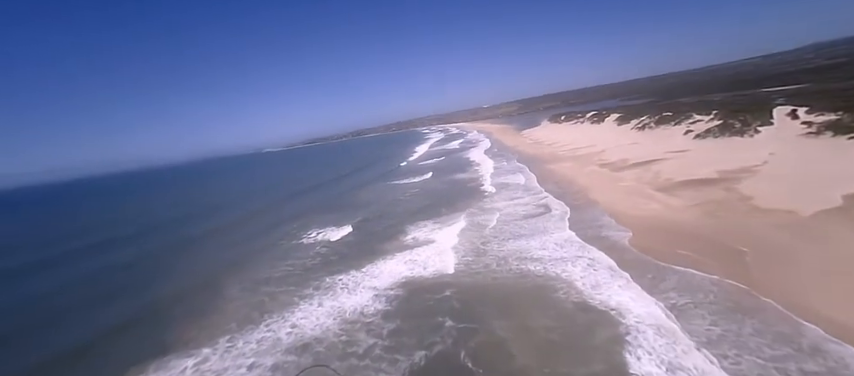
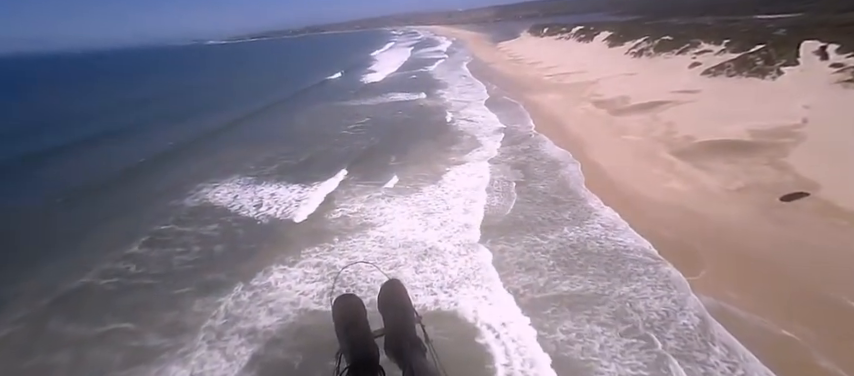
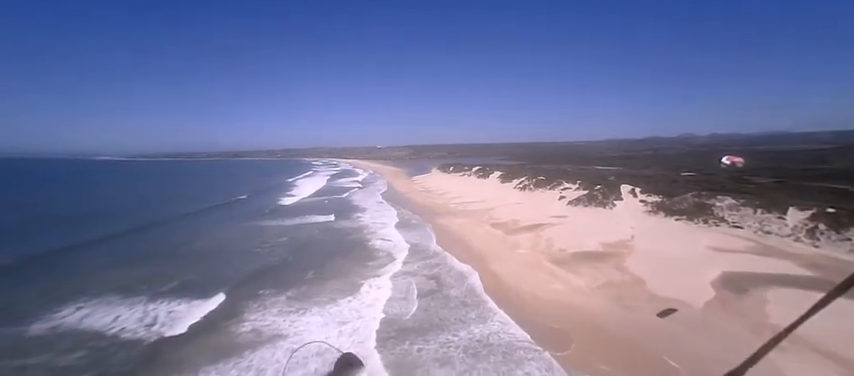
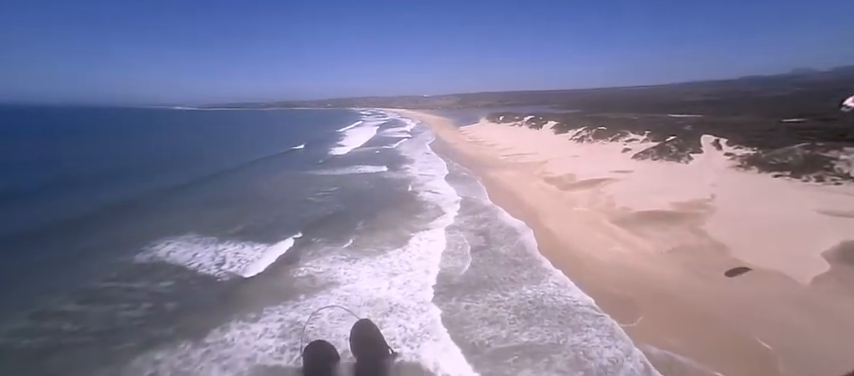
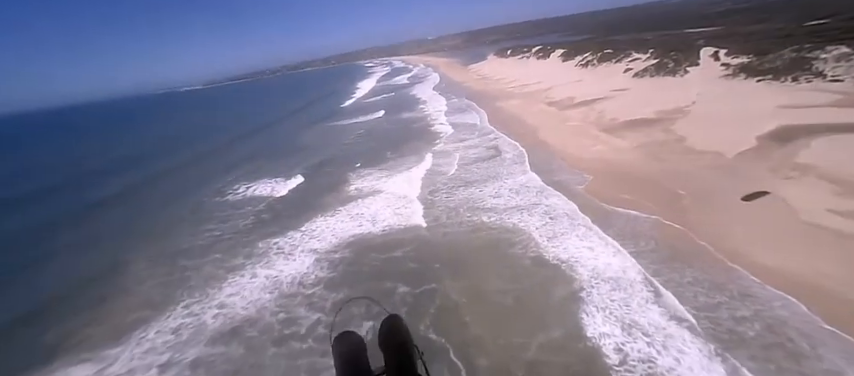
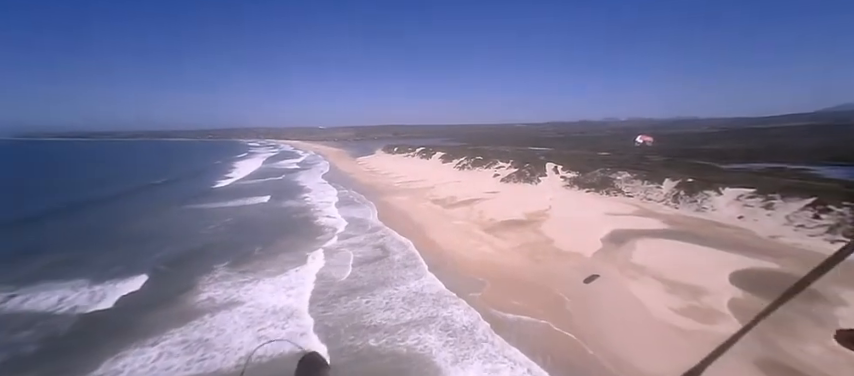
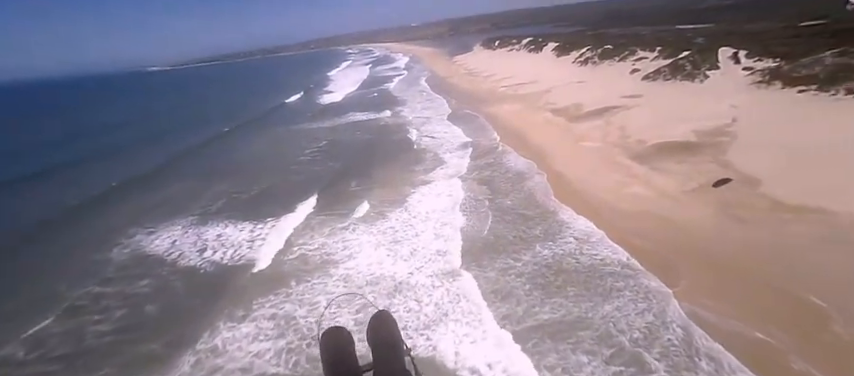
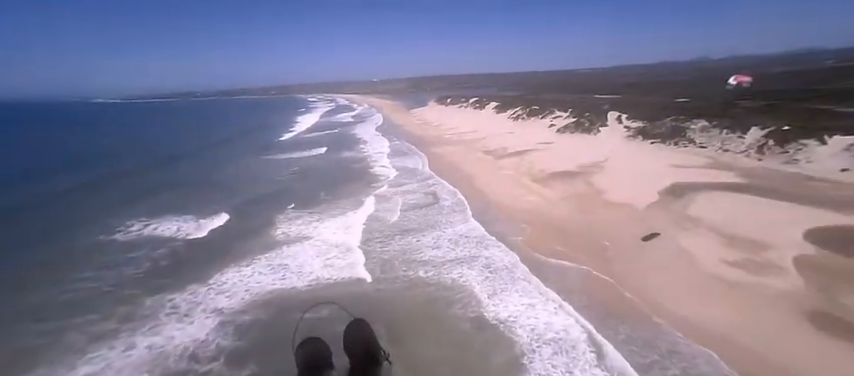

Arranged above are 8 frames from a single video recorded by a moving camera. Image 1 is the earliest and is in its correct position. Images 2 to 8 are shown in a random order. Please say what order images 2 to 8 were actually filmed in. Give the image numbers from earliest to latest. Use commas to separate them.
5, 8, 6, 3, 4, 2, 7
